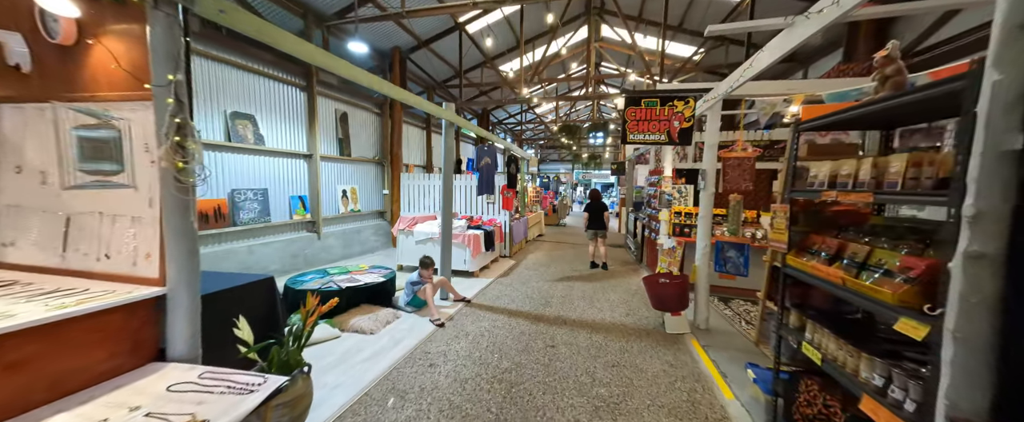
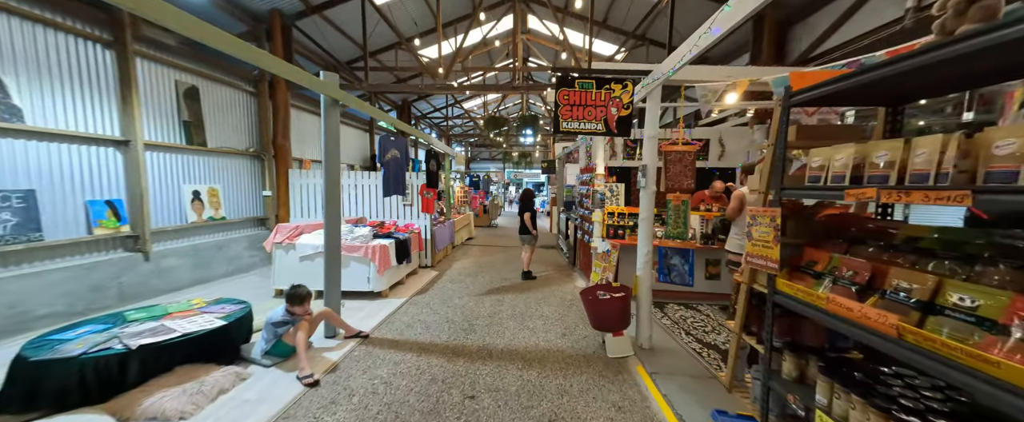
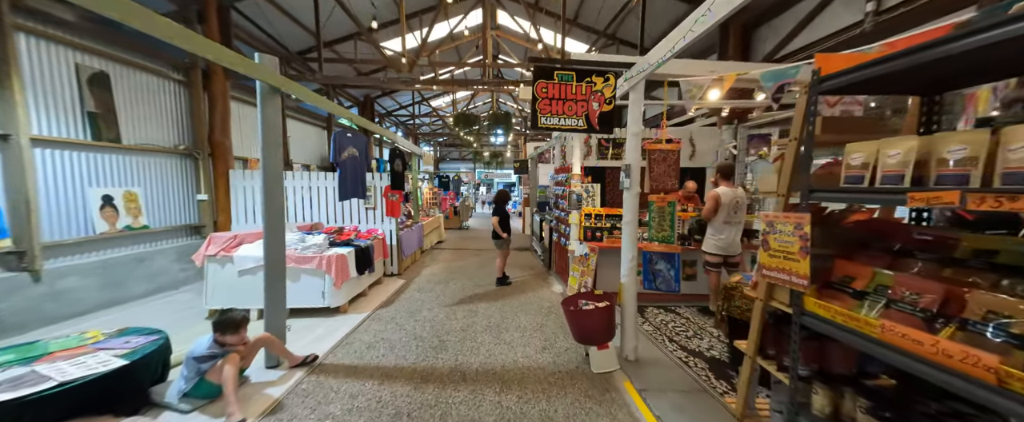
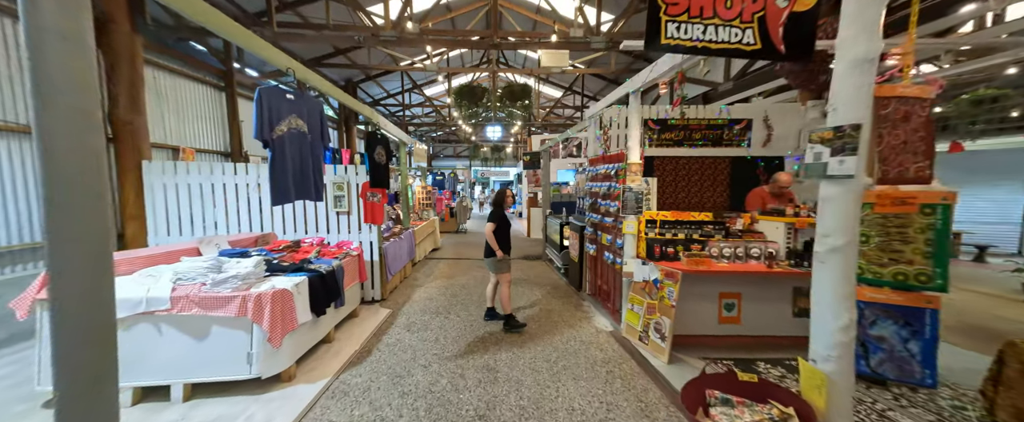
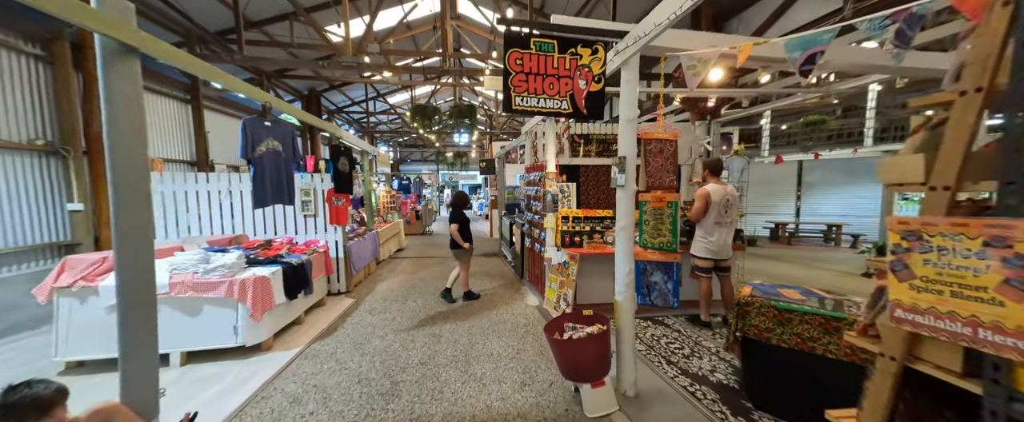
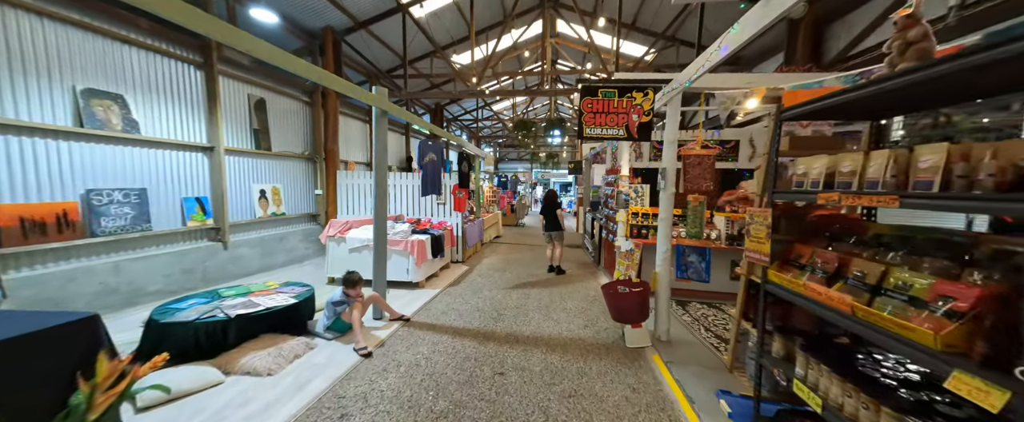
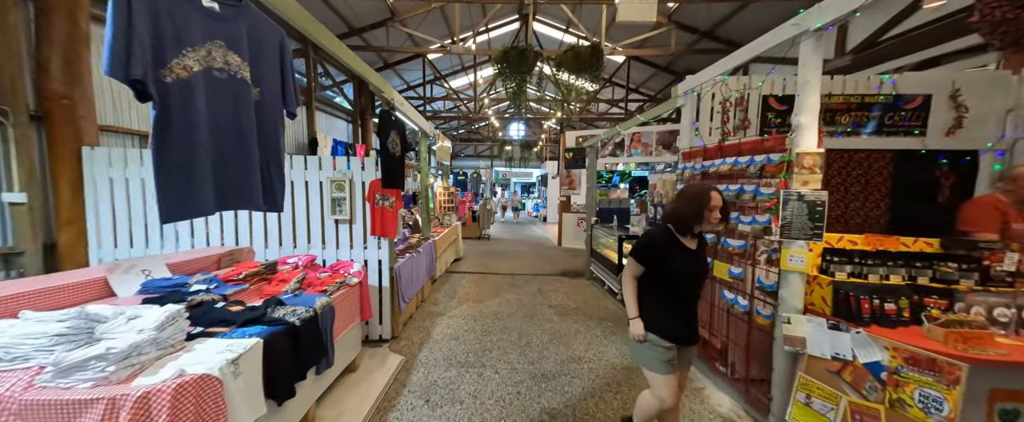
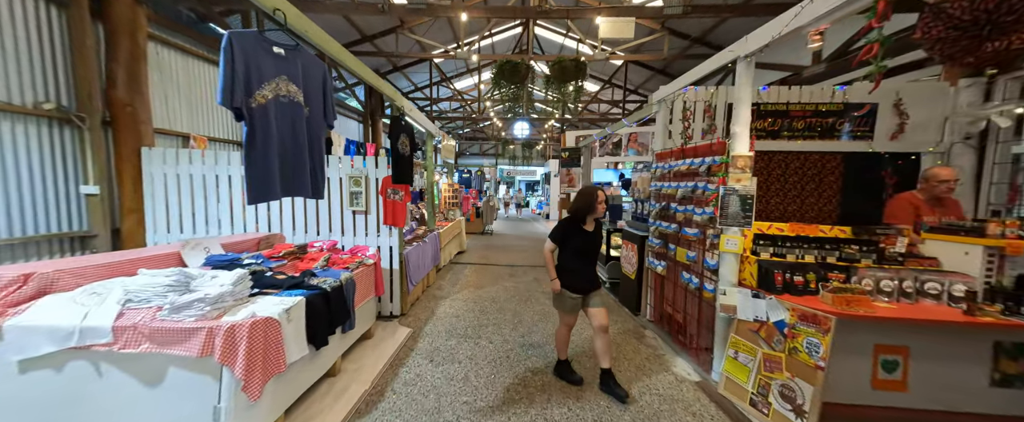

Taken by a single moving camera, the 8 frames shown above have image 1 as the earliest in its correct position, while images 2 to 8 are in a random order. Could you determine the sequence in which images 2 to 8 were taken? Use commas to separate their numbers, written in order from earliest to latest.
6, 2, 3, 5, 4, 8, 7
